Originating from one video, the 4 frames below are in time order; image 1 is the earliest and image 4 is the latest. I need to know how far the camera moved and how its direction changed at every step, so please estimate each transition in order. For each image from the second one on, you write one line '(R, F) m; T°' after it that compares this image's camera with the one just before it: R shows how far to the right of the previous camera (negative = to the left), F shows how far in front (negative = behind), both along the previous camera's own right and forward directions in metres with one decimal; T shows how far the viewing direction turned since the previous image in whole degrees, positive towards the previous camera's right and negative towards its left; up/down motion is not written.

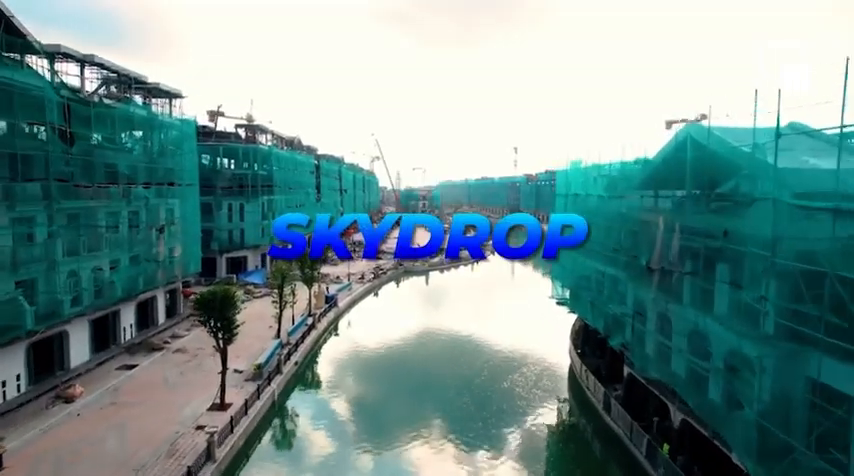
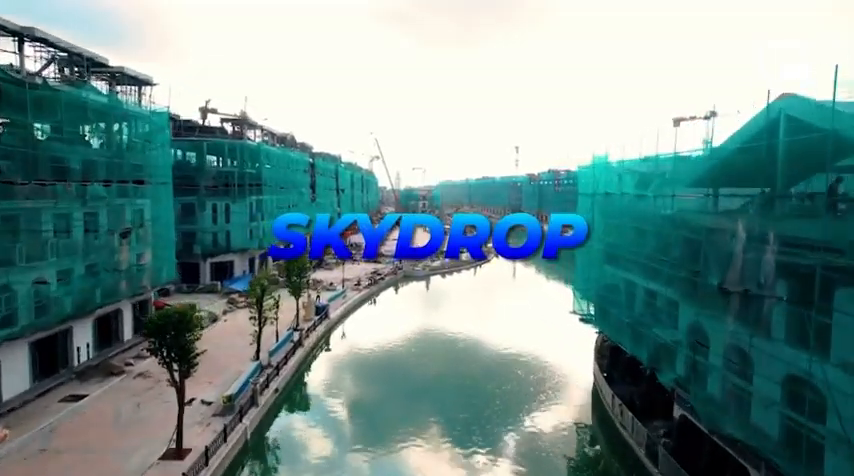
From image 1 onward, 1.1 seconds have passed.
(0.0, +1.4) m; 0°
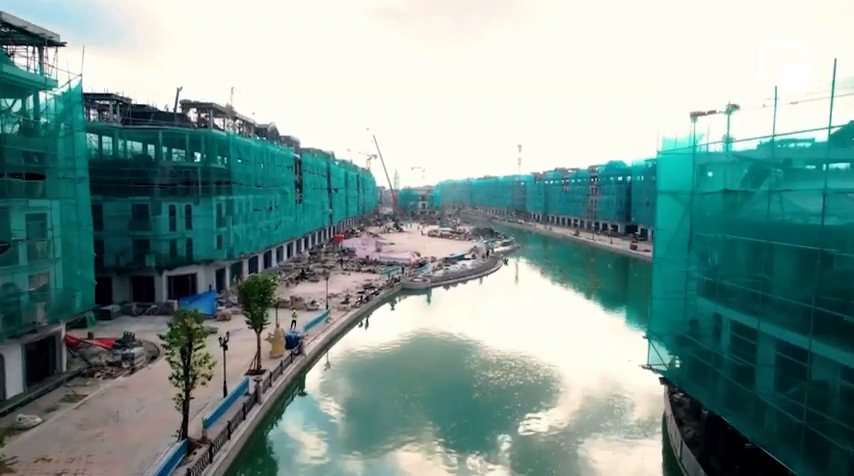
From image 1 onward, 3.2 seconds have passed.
(-0.1, +3.0) m; 0°
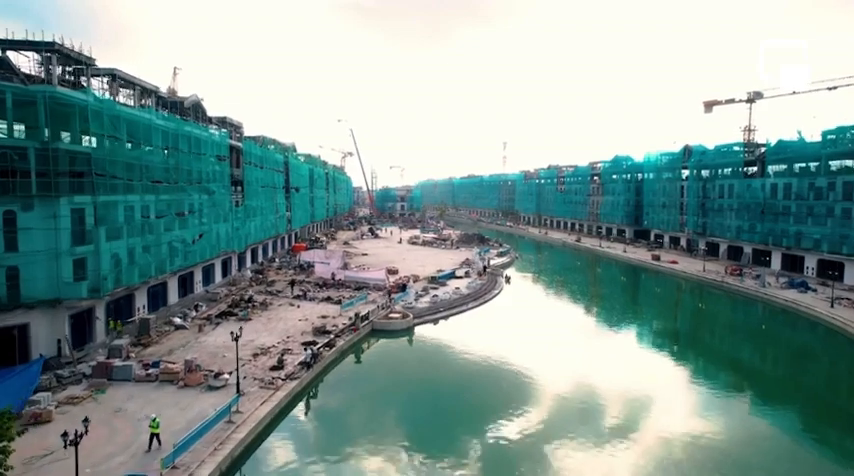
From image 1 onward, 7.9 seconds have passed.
(0.0, +5.7) m; +2°
